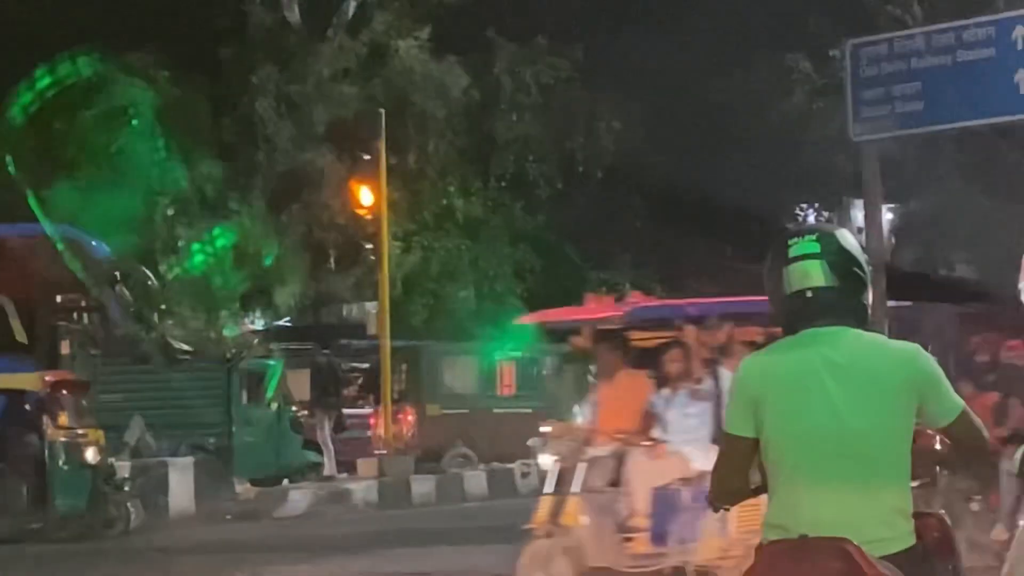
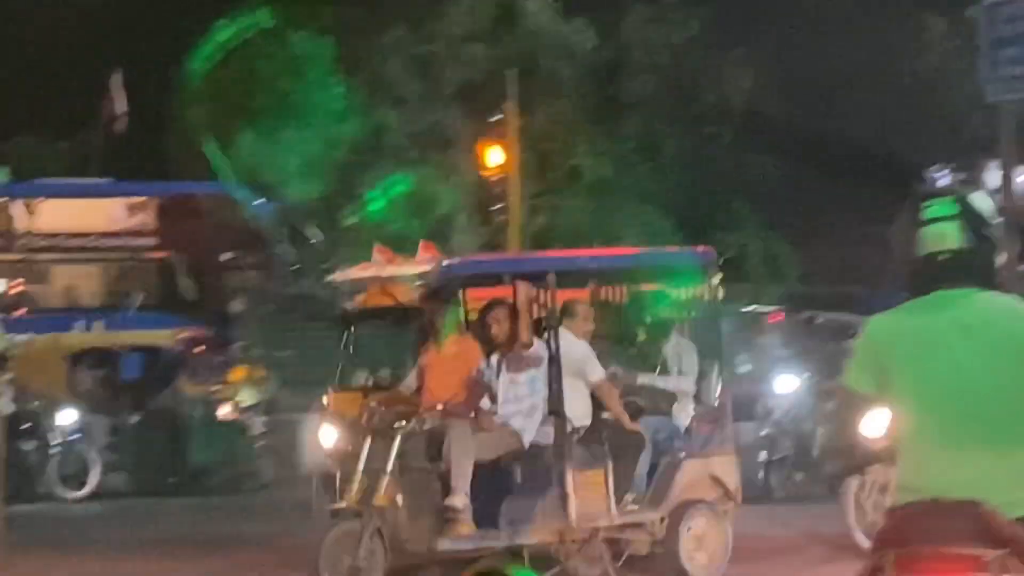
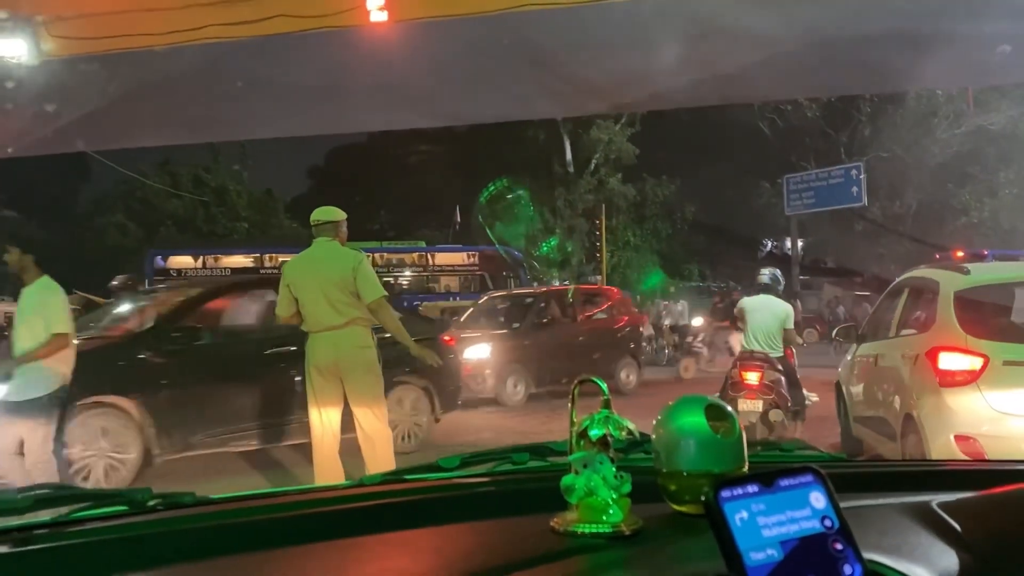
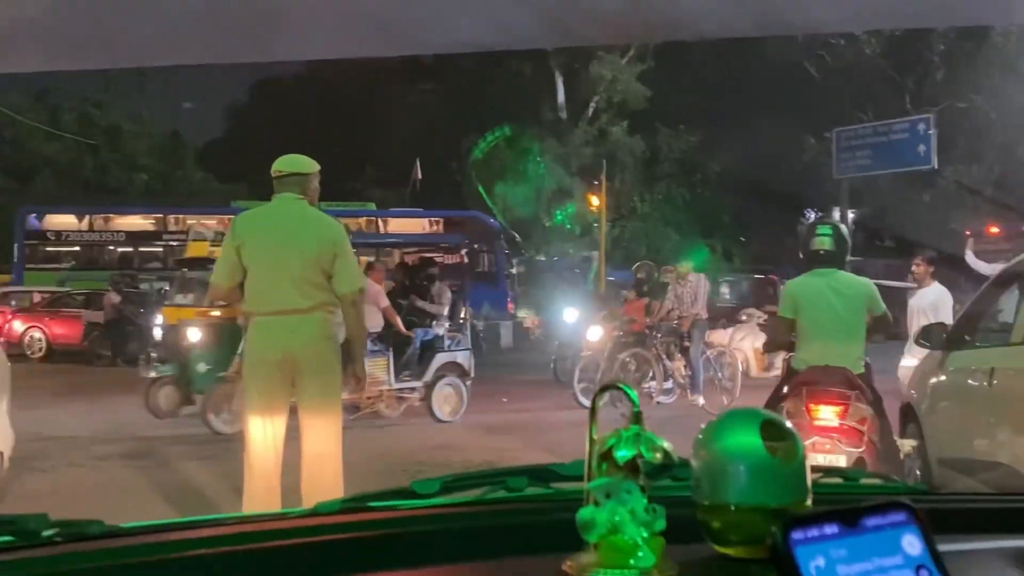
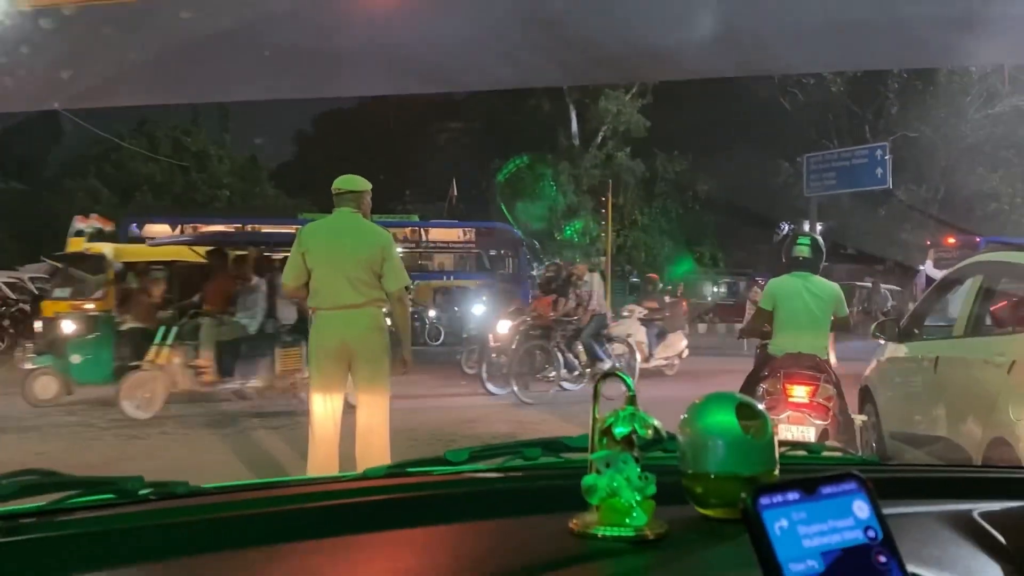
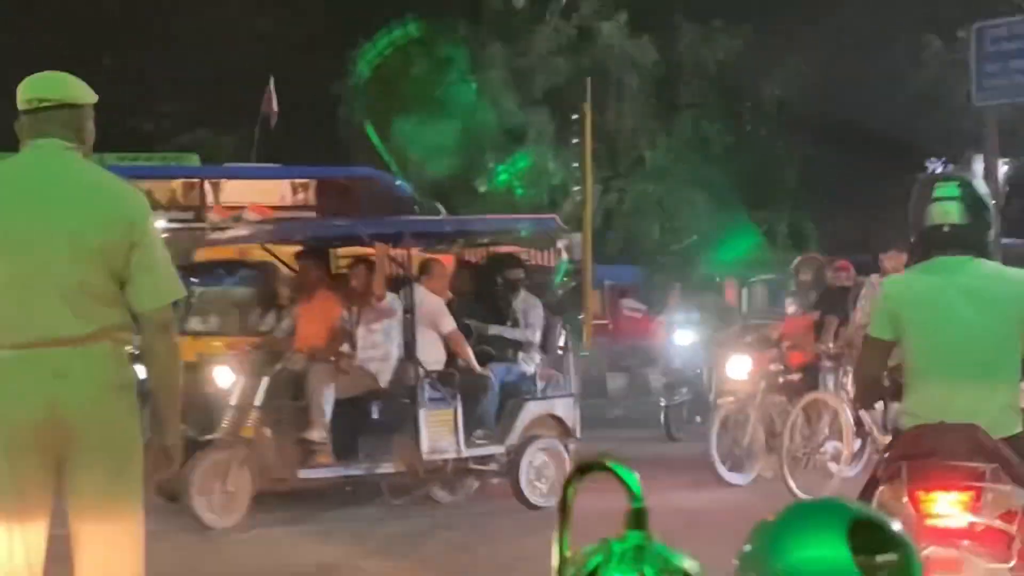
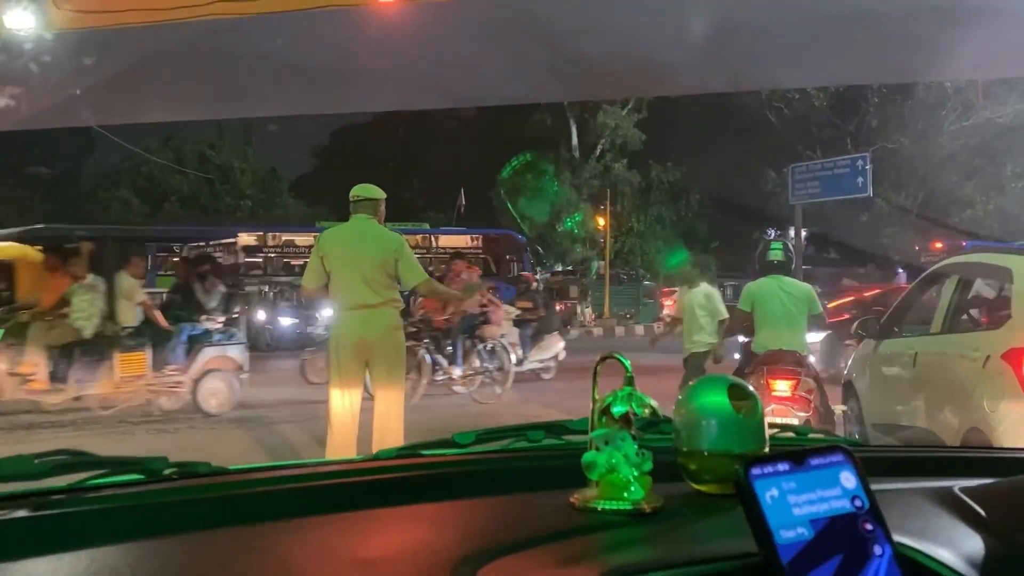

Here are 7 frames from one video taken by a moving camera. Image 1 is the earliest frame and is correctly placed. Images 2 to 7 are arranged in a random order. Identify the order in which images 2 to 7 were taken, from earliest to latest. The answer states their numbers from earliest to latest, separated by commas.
2, 6, 4, 5, 7, 3
